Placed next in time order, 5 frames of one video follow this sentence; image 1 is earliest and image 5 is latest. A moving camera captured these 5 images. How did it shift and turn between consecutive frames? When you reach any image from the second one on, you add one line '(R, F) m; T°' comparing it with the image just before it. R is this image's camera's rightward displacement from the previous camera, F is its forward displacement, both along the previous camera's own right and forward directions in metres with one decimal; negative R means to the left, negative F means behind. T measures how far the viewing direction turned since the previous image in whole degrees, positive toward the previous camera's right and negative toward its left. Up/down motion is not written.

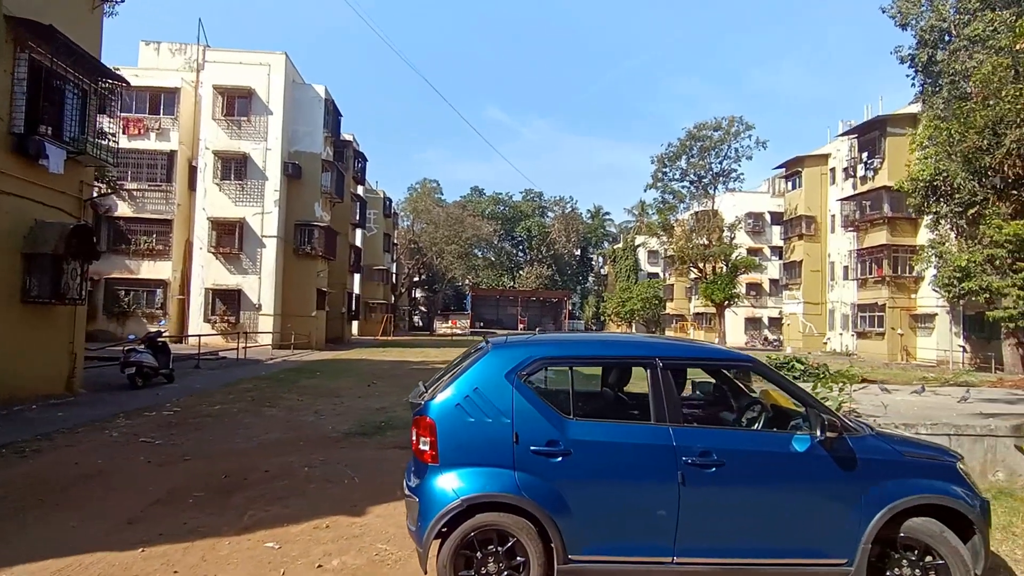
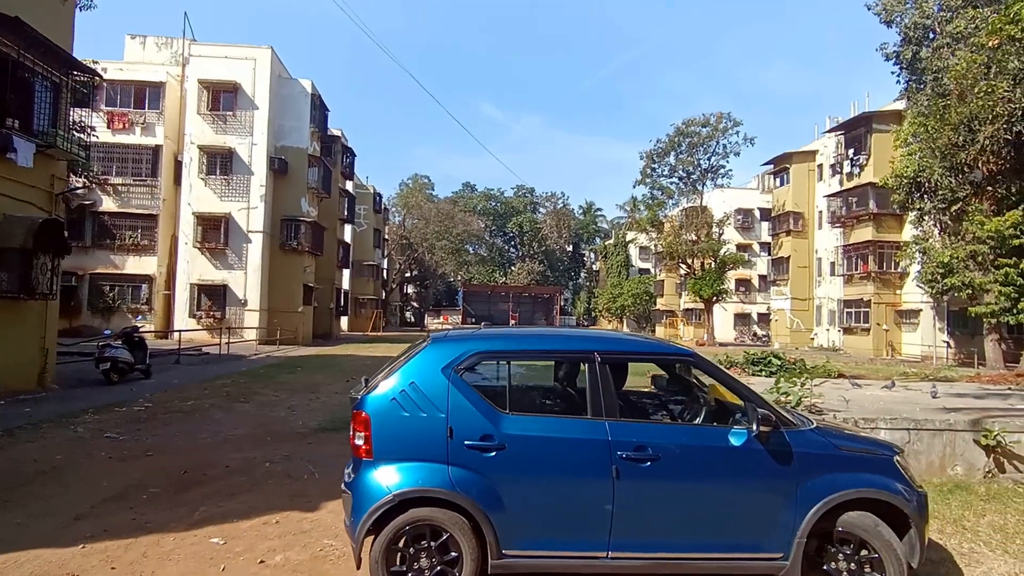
(+0.4, 0.0) m; +1°
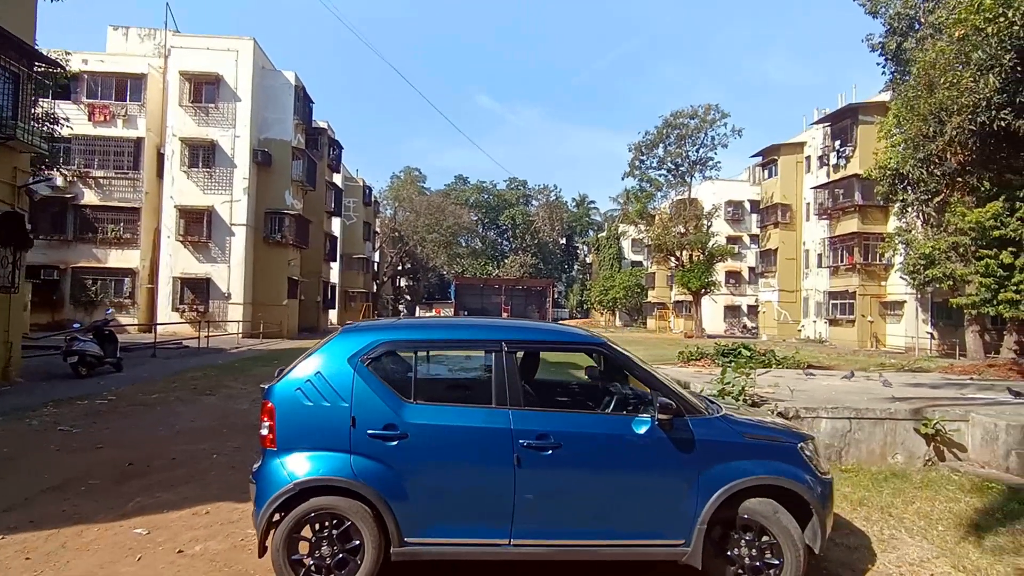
(+0.6, 0.0) m; 0°
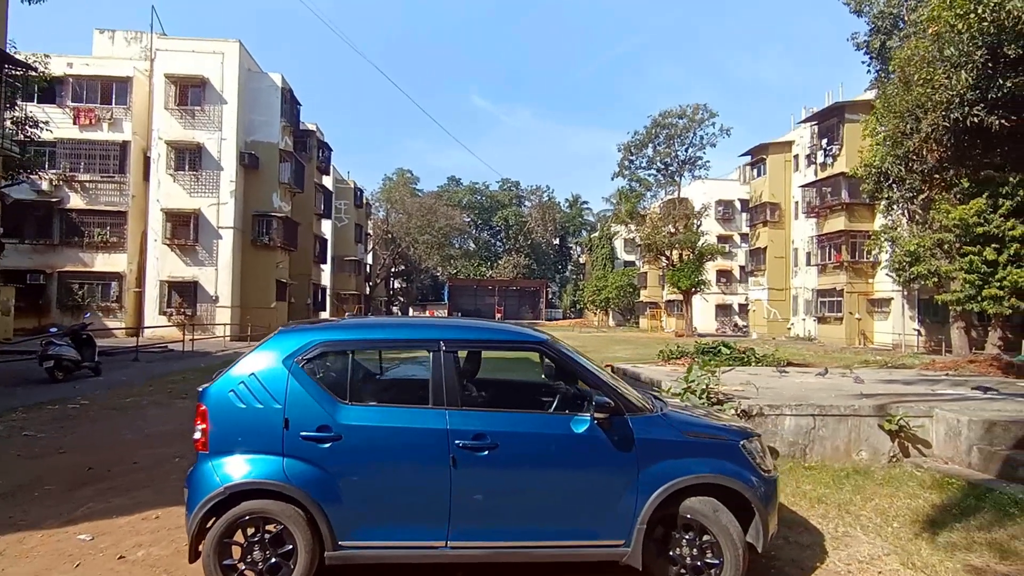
(+0.4, 0.0) m; 0°
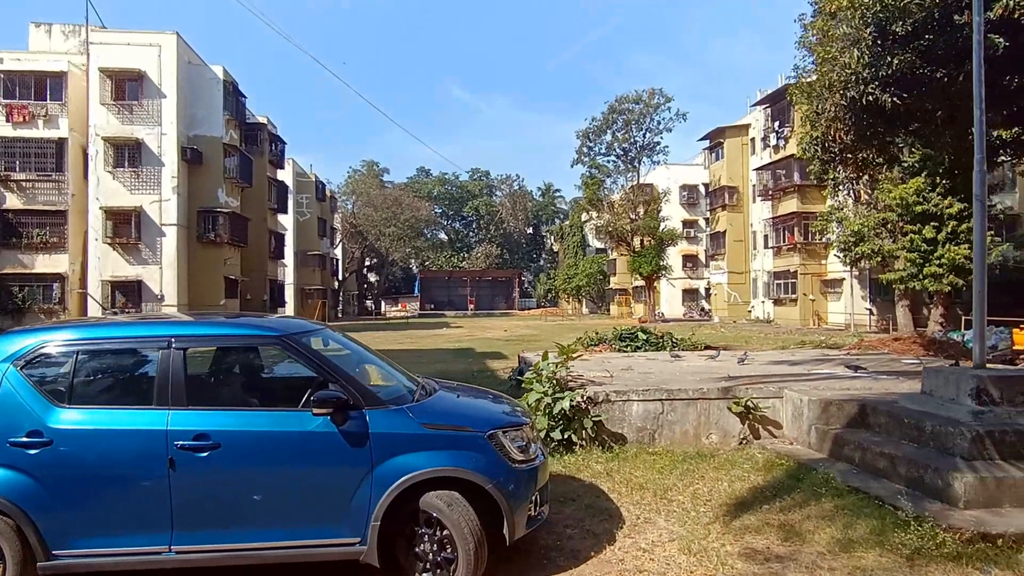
(+1.6, +0.1) m; +1°
